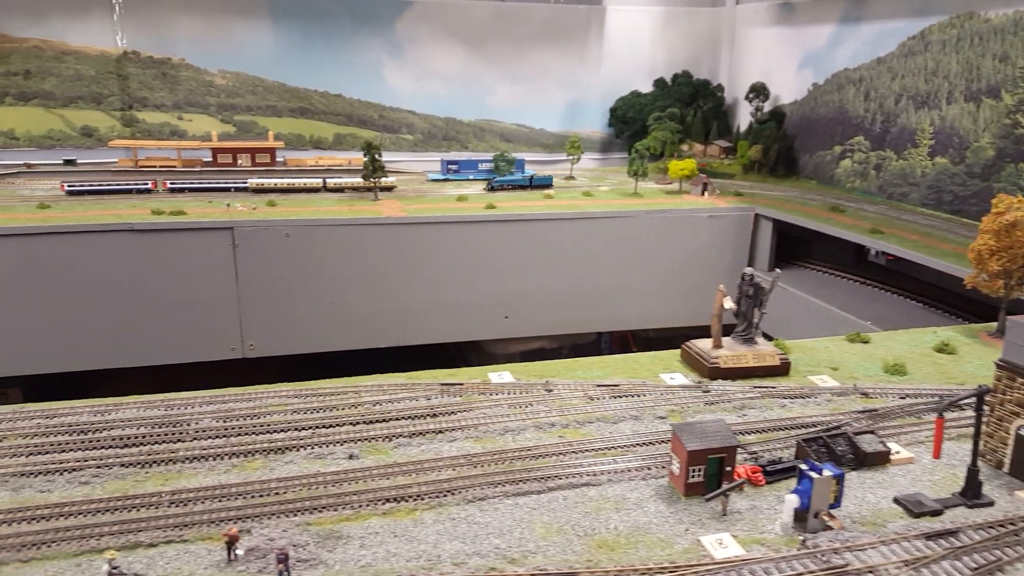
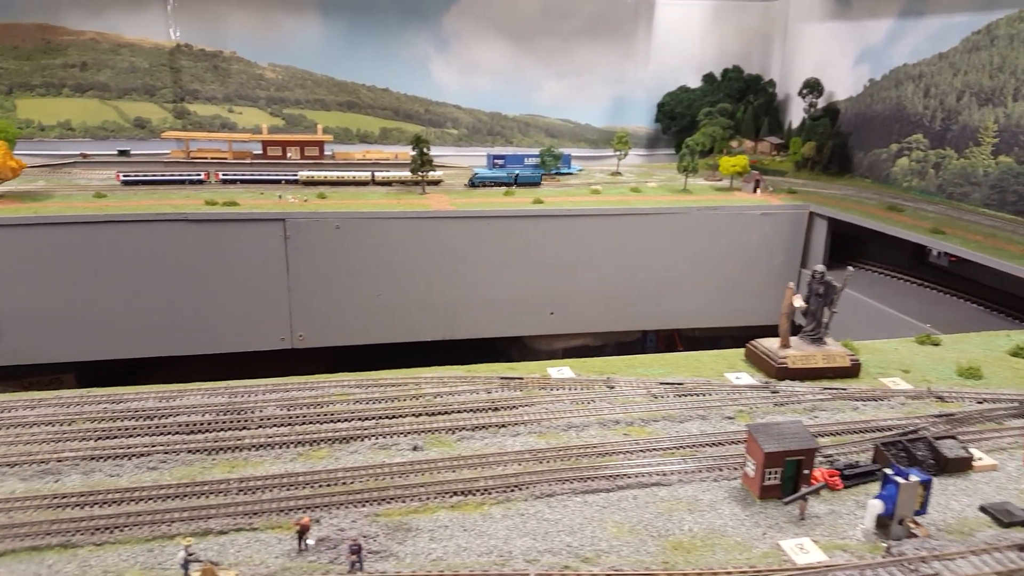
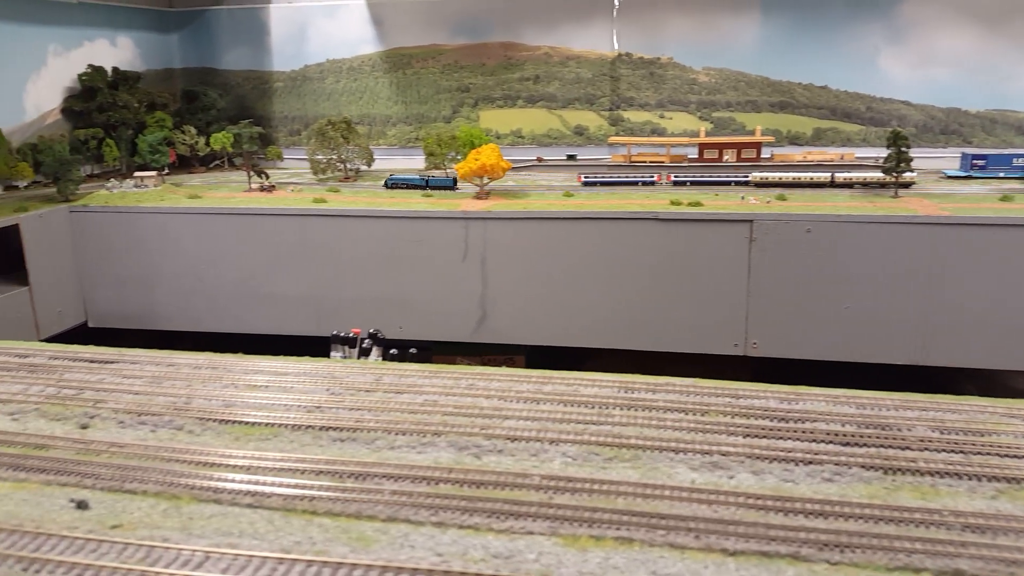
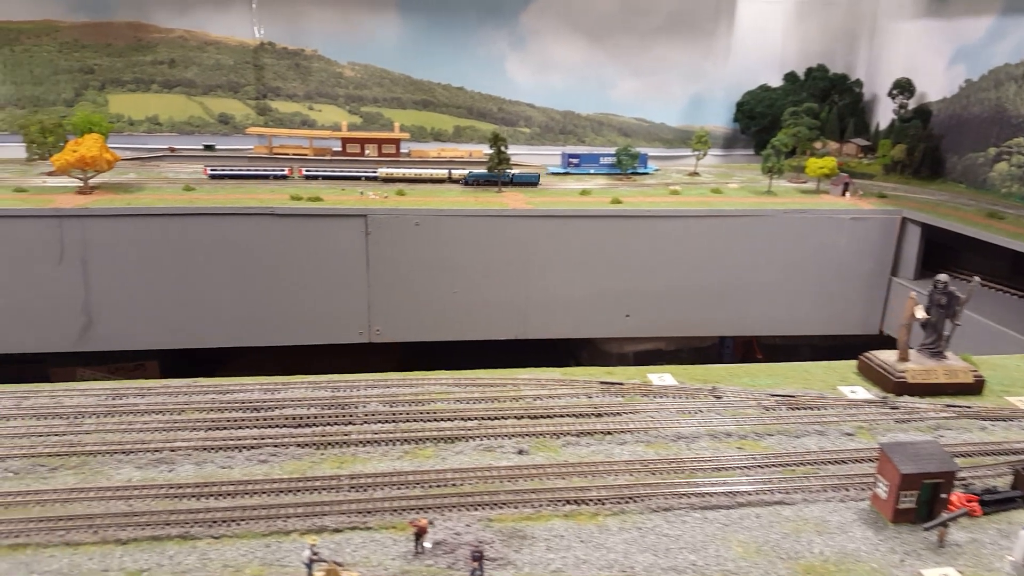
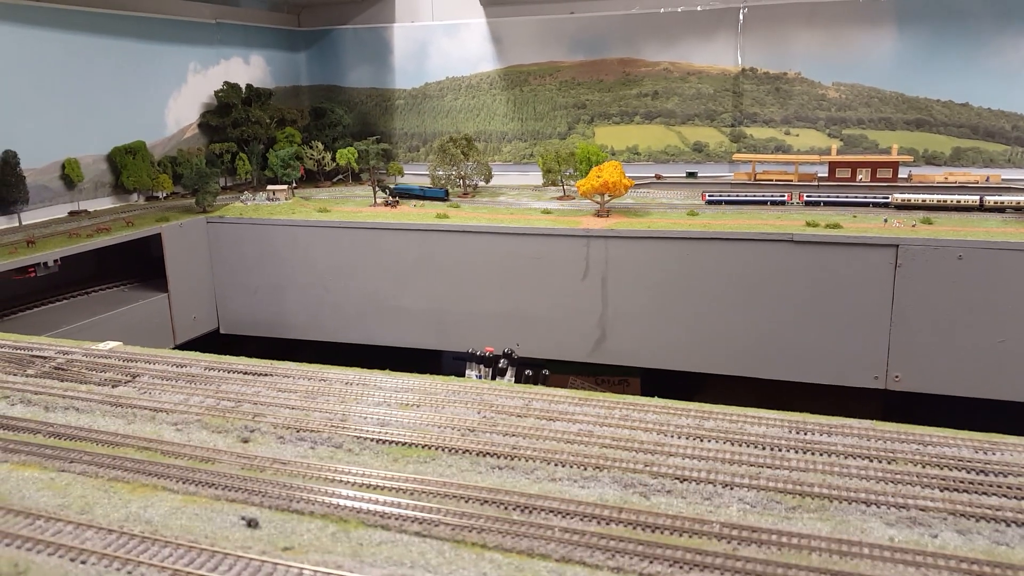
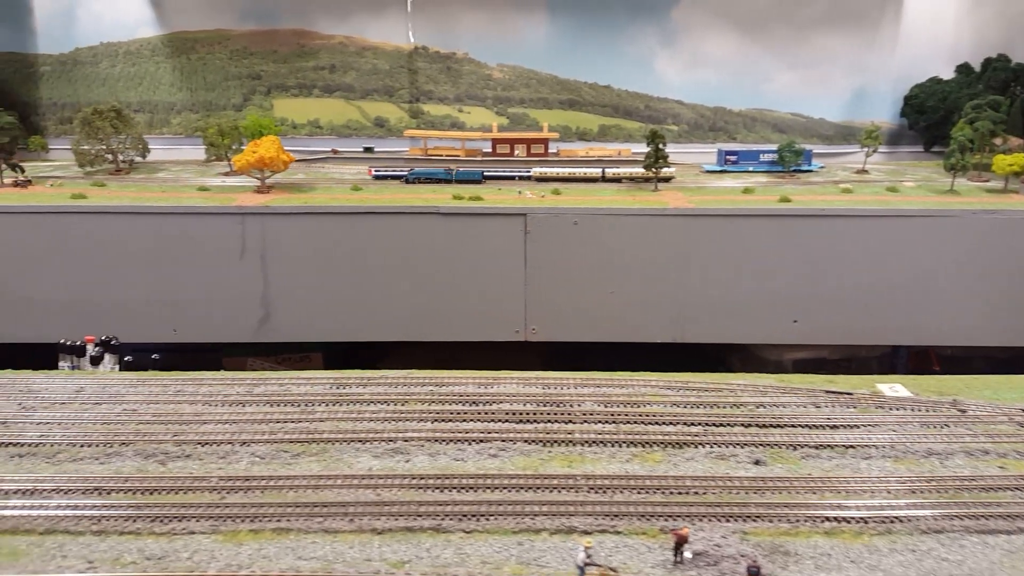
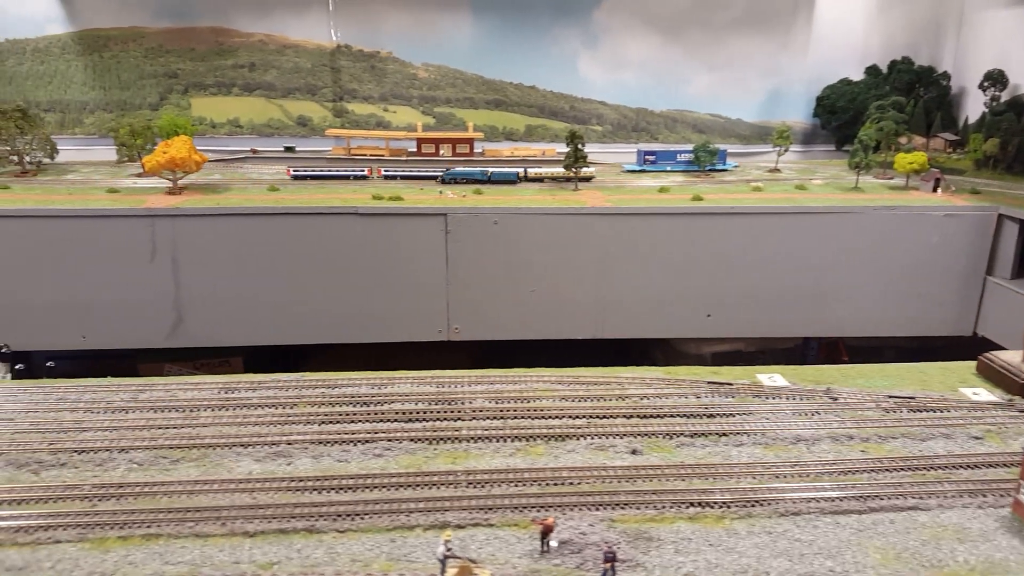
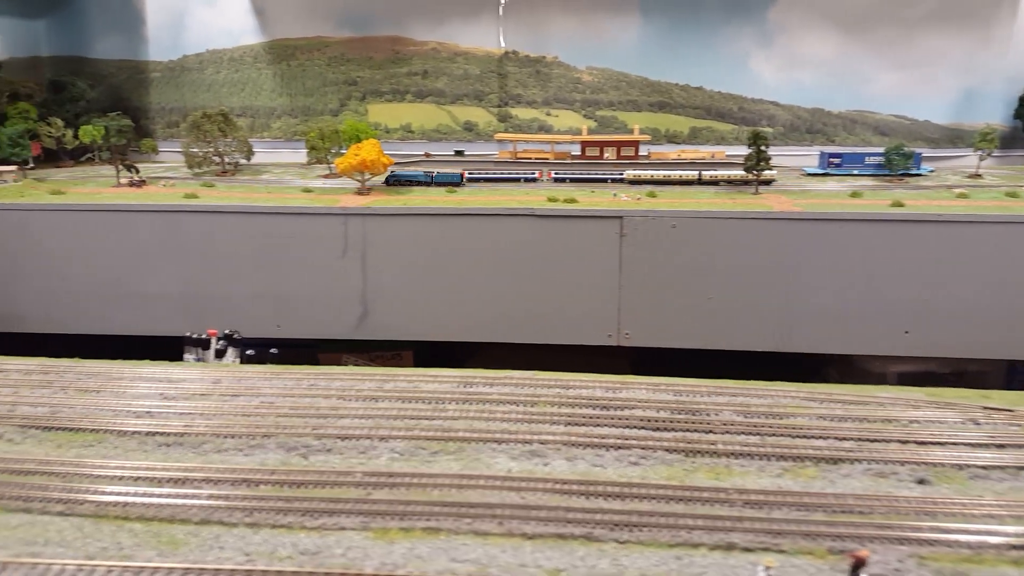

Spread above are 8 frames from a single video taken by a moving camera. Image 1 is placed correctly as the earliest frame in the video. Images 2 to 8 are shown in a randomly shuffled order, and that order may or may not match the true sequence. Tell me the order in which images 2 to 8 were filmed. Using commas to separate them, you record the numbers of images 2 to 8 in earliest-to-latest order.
2, 4, 7, 6, 8, 3, 5
